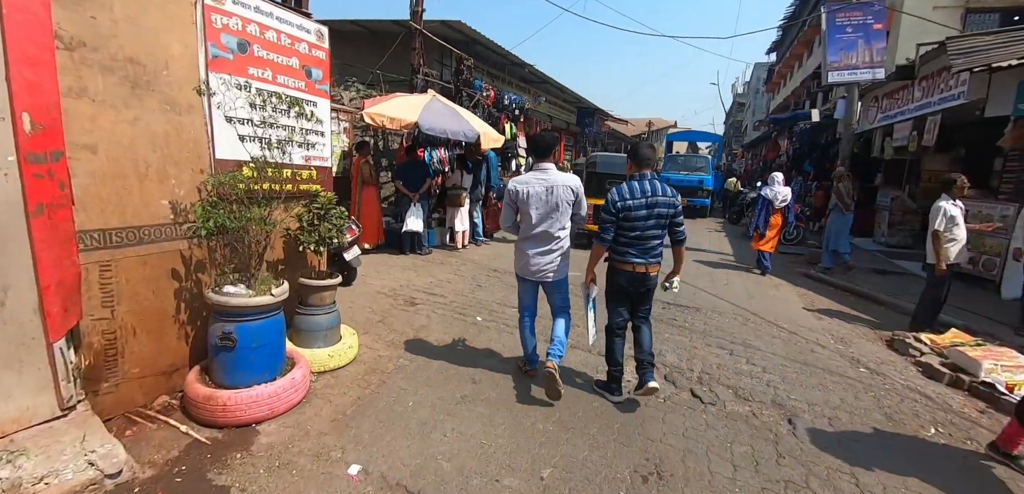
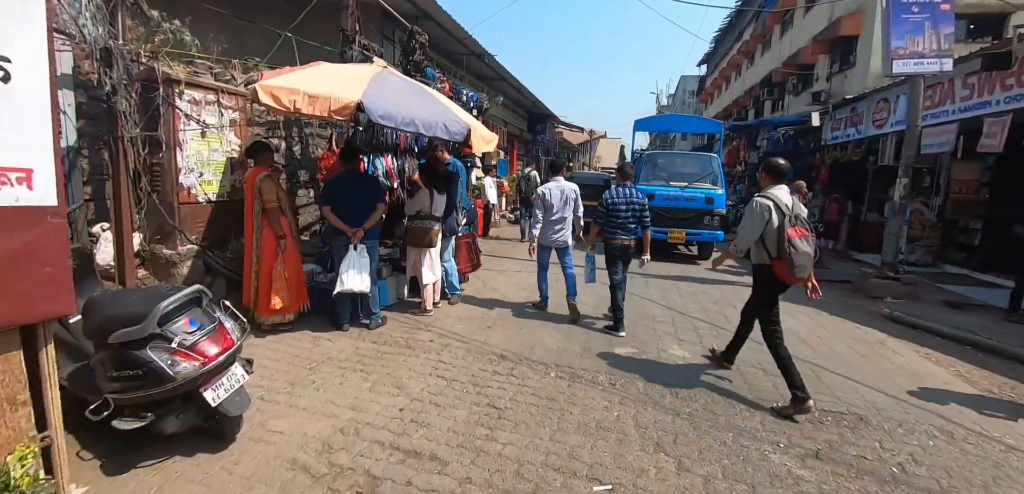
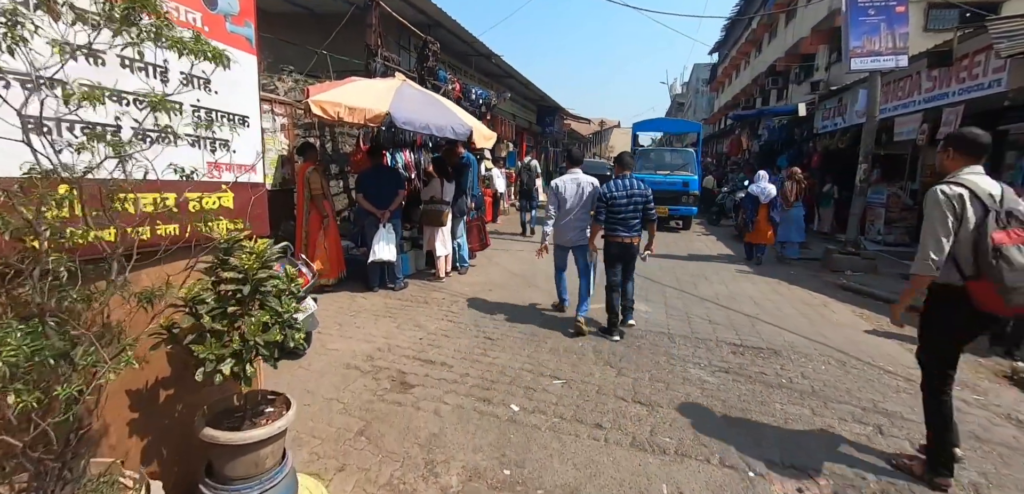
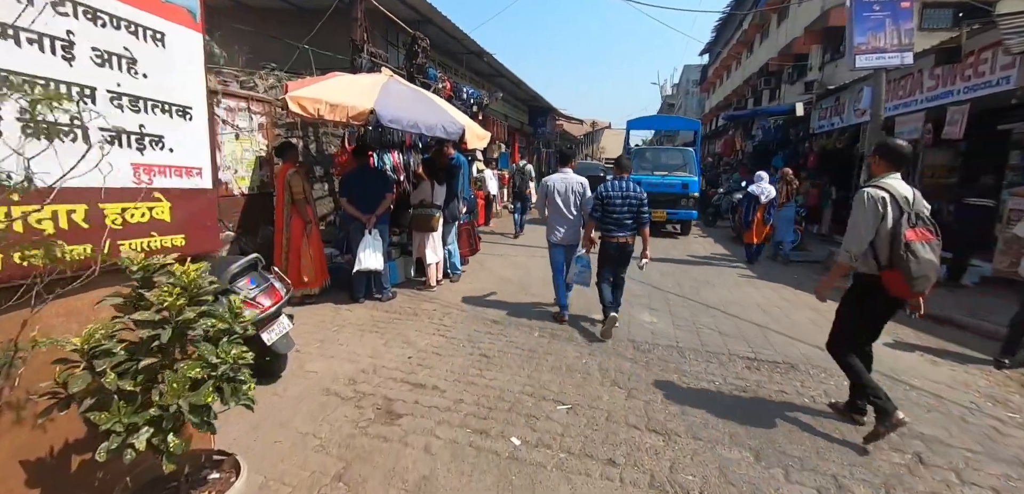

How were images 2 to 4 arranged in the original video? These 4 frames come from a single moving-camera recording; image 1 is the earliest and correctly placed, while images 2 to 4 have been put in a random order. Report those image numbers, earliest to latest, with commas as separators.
3, 4, 2
